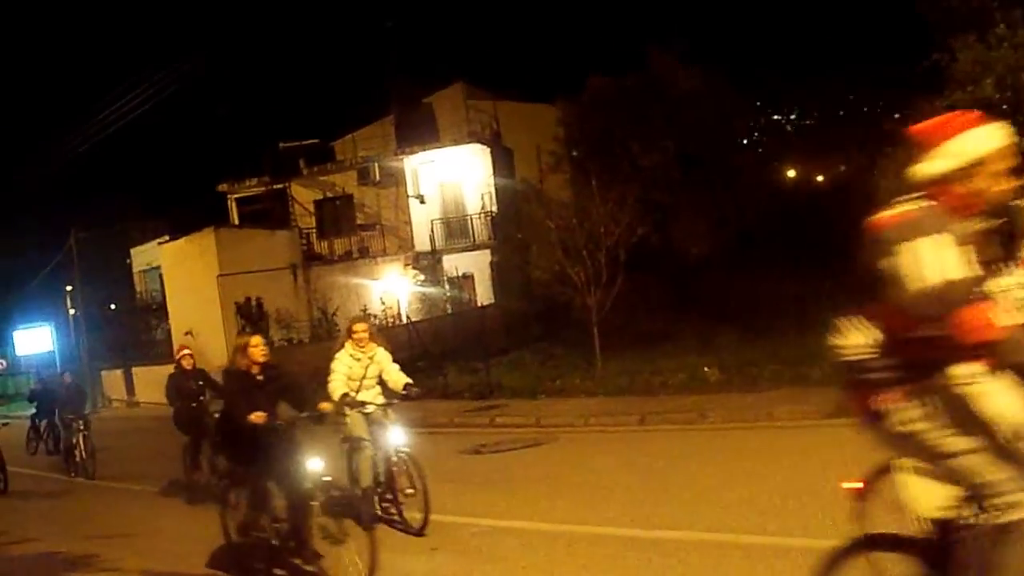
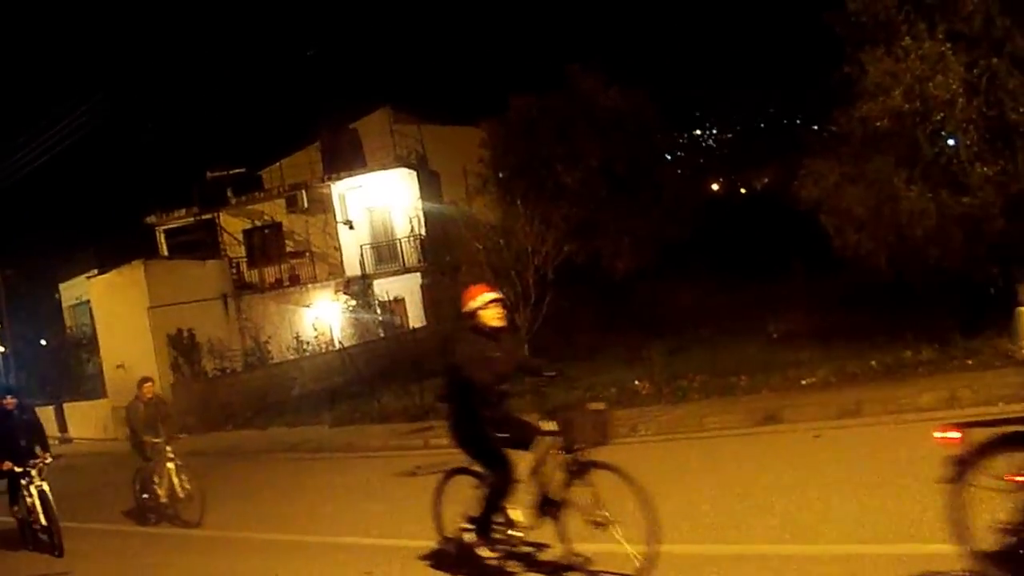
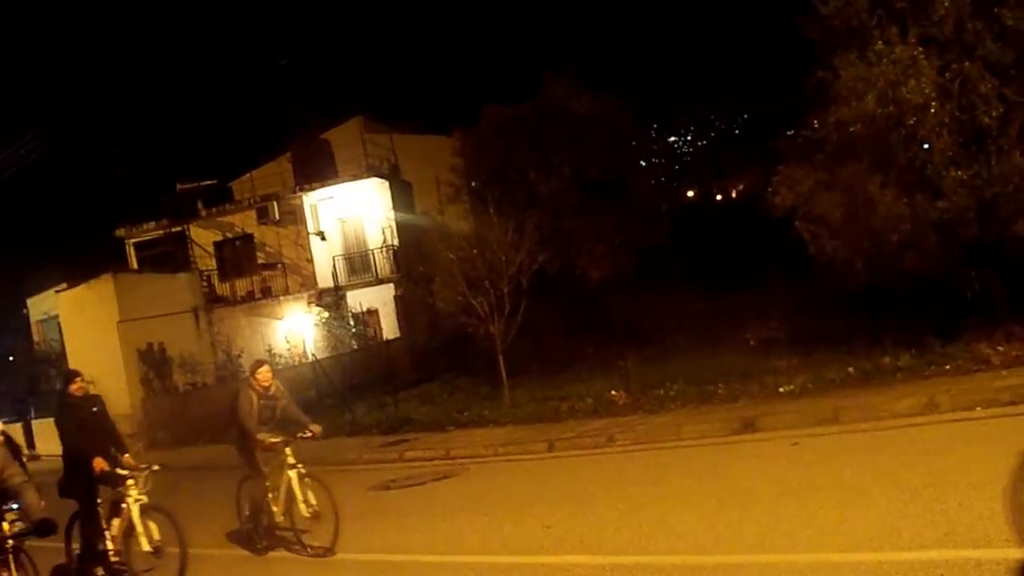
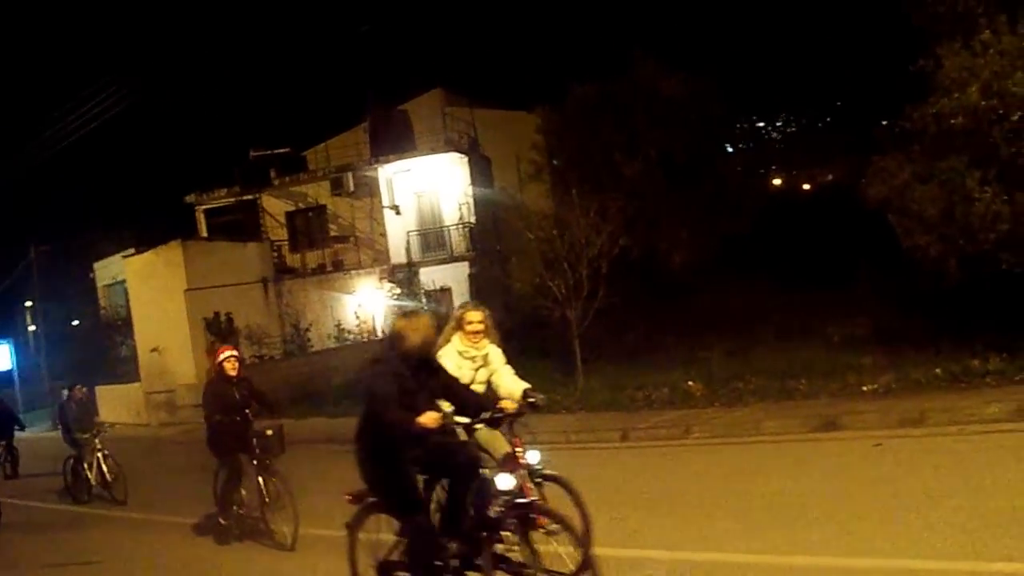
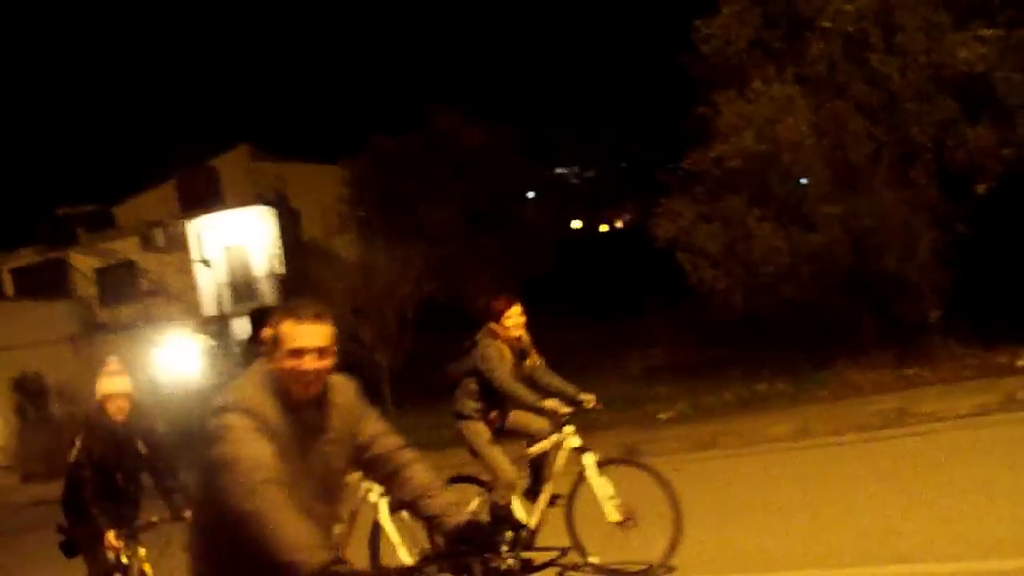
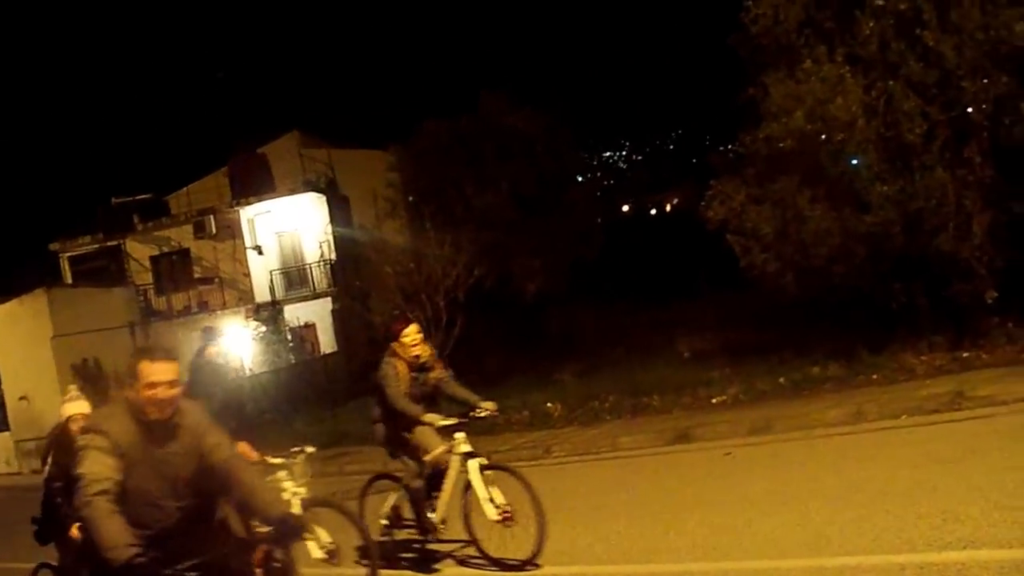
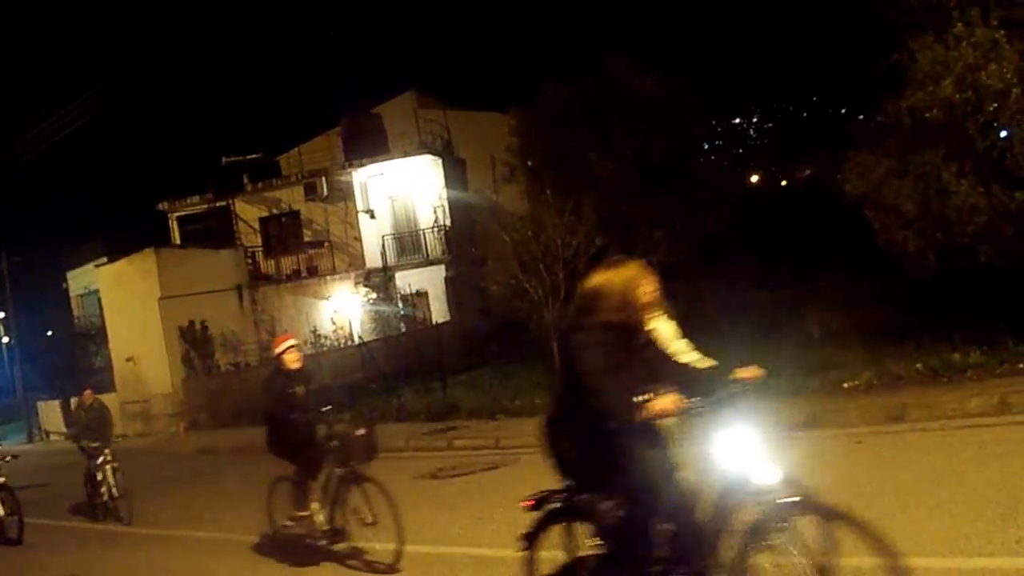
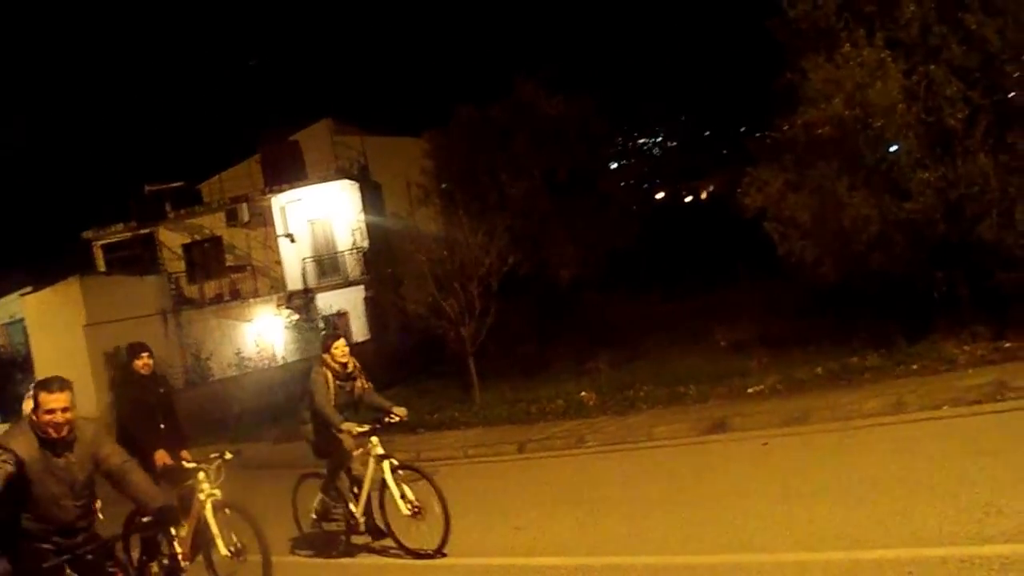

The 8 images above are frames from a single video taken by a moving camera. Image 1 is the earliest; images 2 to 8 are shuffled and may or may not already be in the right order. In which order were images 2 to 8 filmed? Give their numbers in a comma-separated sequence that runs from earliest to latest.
4, 7, 2, 3, 8, 6, 5
